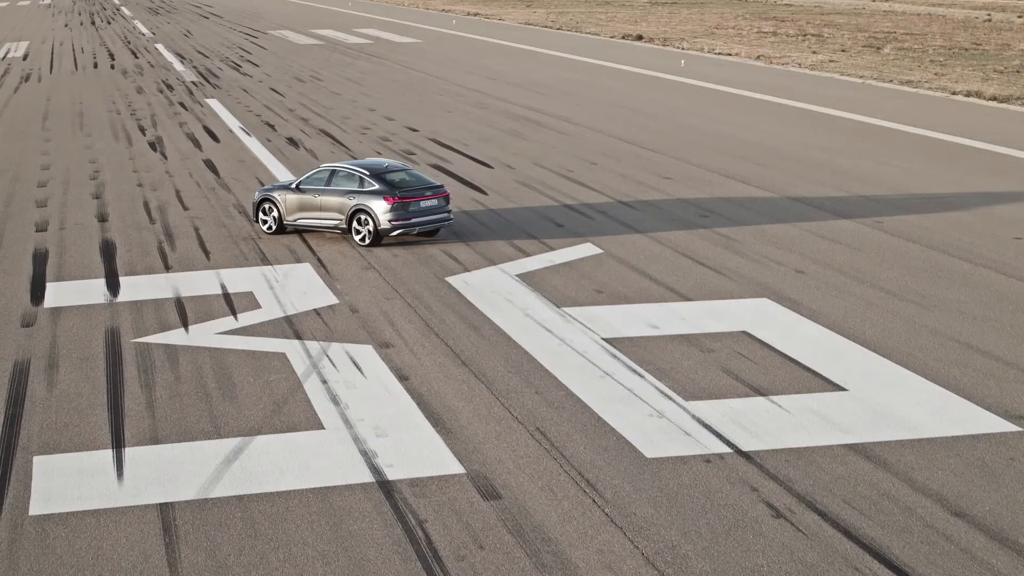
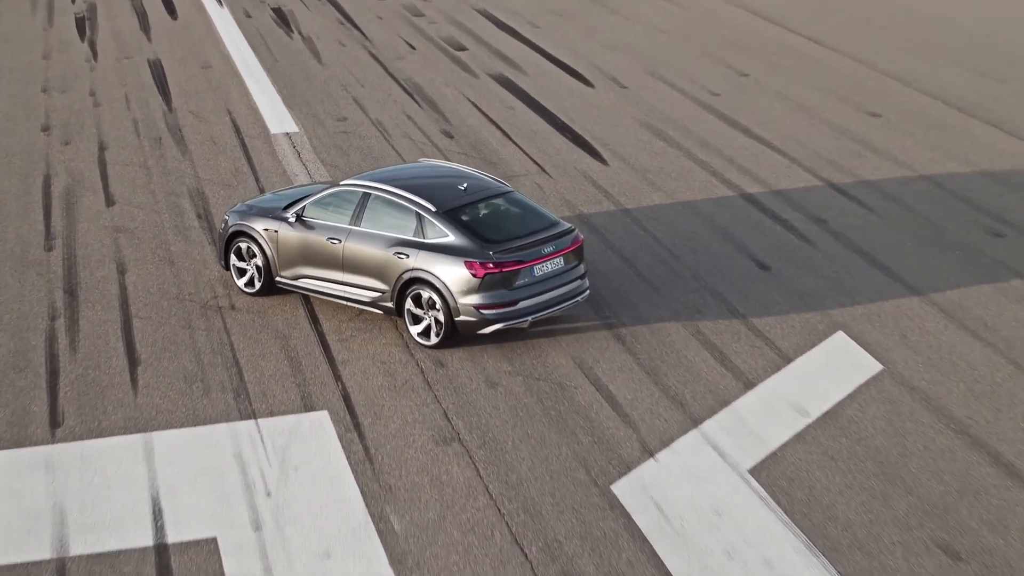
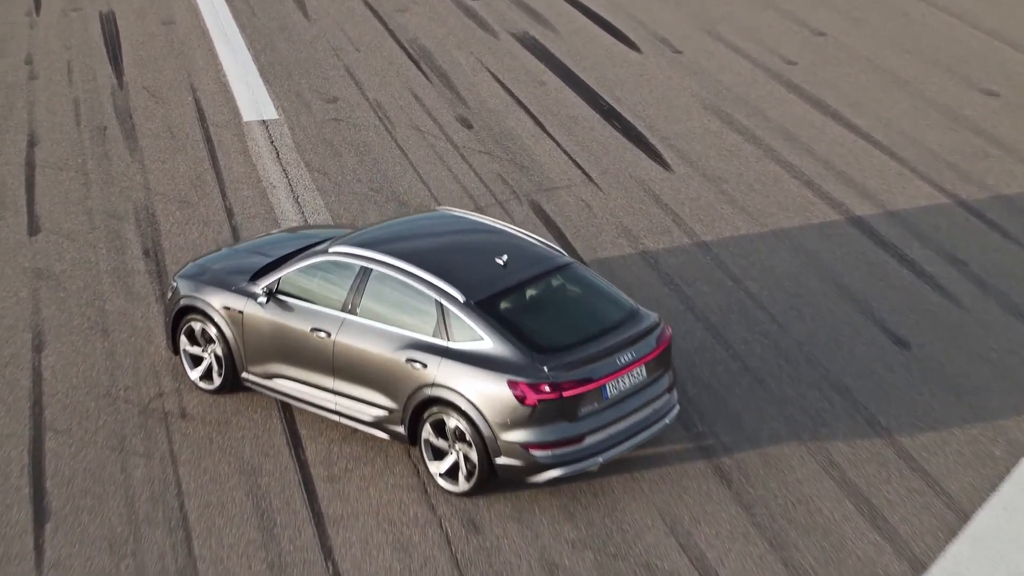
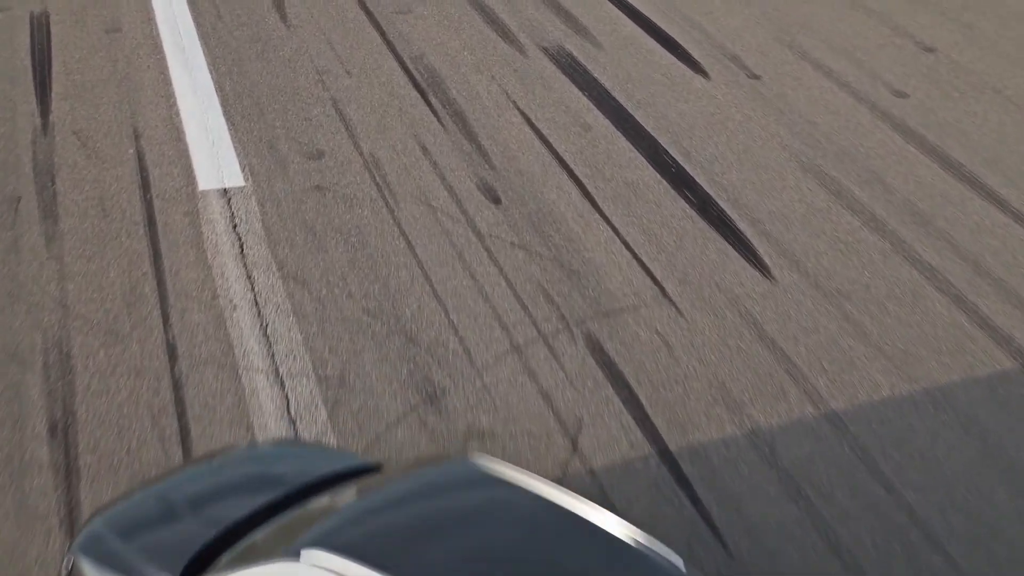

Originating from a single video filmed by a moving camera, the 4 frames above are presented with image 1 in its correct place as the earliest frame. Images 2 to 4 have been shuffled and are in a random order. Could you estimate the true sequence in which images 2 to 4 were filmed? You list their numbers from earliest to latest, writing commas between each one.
2, 3, 4
